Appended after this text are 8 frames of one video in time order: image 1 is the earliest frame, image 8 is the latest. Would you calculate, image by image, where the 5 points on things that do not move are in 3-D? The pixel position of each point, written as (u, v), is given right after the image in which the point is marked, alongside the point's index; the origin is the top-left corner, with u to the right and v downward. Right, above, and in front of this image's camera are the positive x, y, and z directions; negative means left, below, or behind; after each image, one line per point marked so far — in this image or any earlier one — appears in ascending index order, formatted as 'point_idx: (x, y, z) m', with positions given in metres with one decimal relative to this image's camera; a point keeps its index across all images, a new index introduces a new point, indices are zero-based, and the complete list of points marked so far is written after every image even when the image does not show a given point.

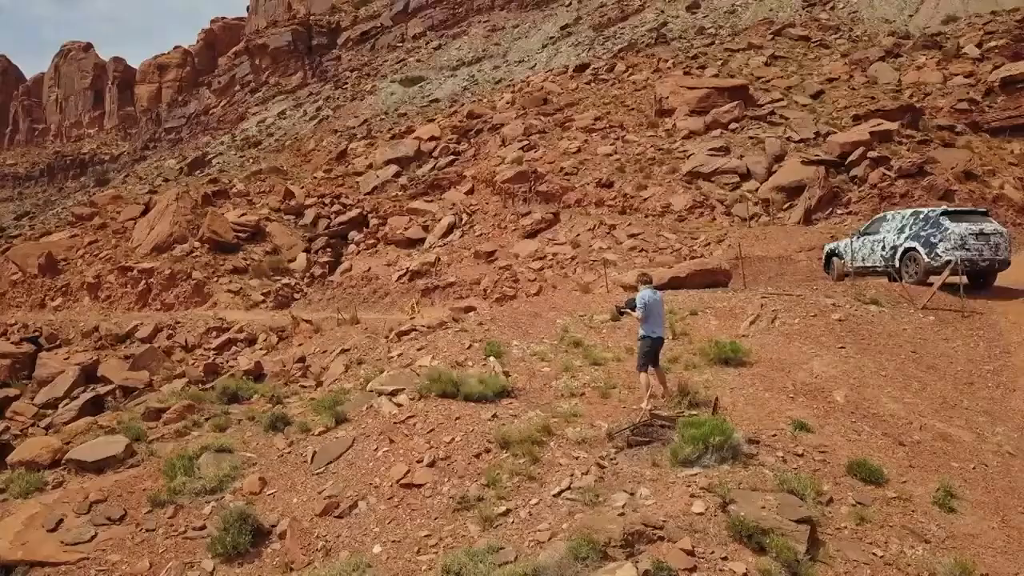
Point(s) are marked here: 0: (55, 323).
0: (-8.7, -0.7, +15.6) m
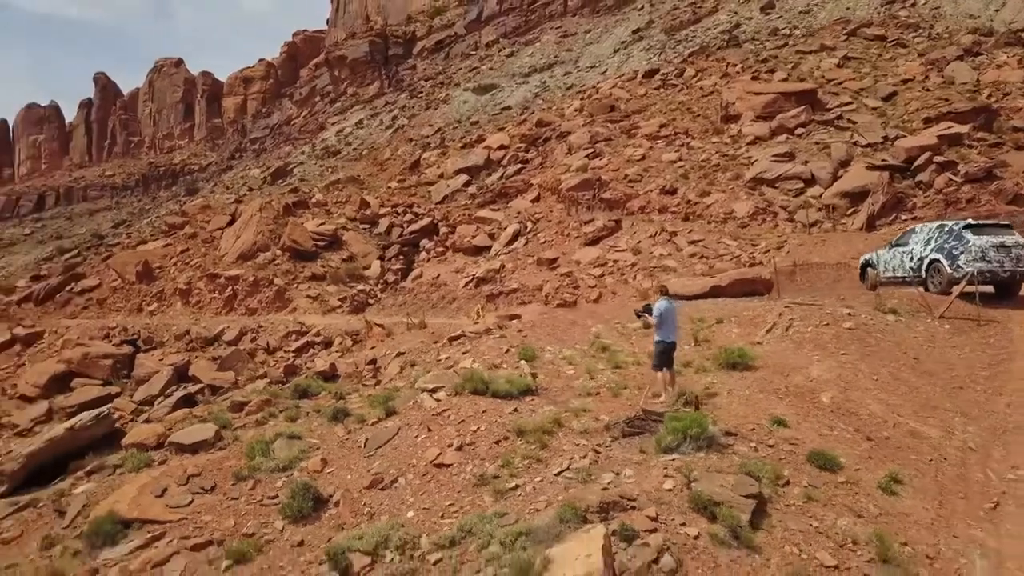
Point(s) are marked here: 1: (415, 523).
0: (-7.6, -0.8, +17.2) m
1: (-0.6, -1.4, +4.8) m
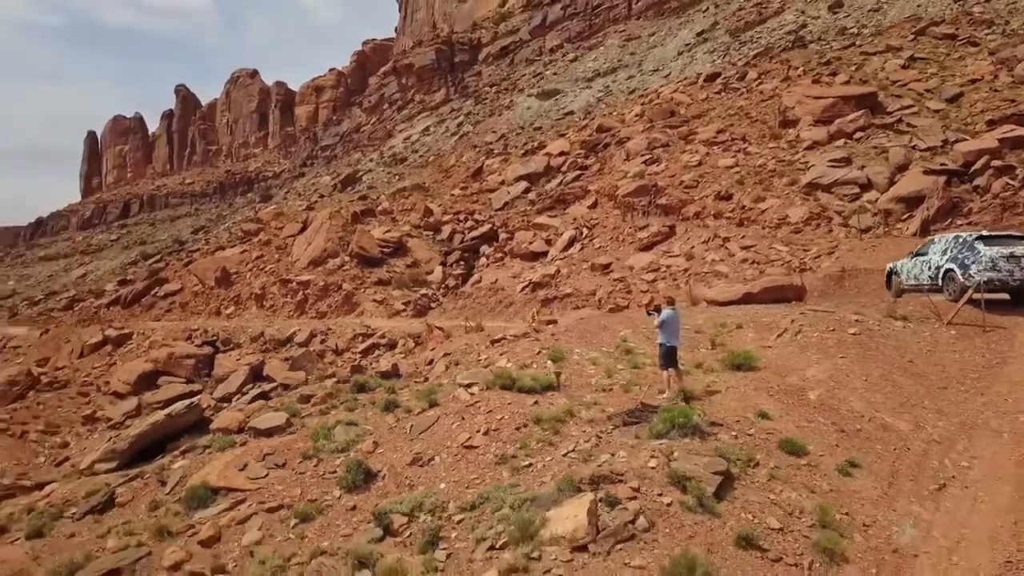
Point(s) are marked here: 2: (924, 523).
0: (-6.5, -0.9, +18.8) m
1: (-0.5, -1.4, +5.9) m
2: (+2.6, -1.5, +5.2) m
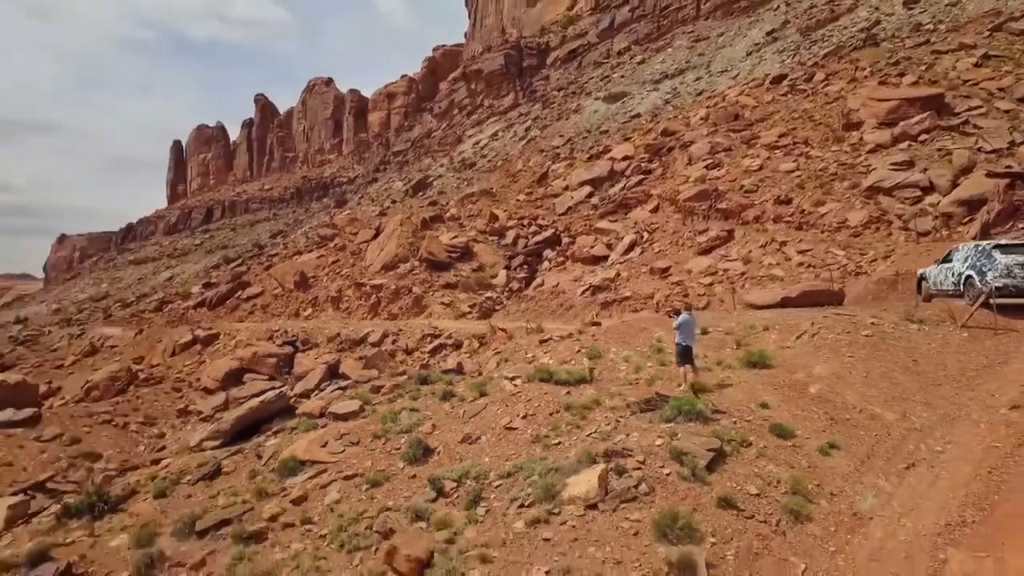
0: (-5.1, -1.0, +20.5) m
1: (-0.2, -1.5, +7.1) m
2: (+2.8, -1.5, +6.2) m
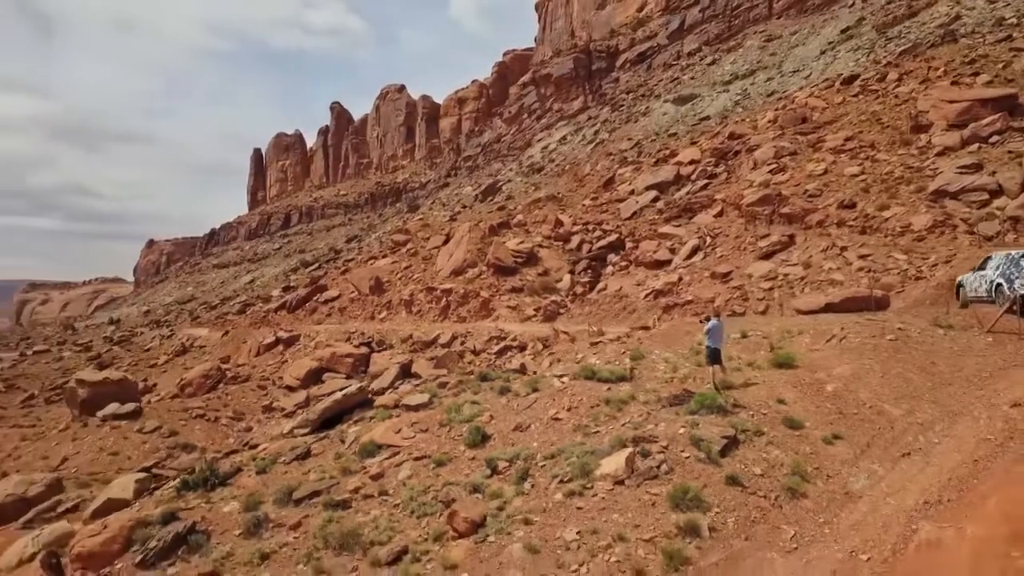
0: (-3.5, -1.2, +22.1) m
1: (+0.2, -1.6, +8.3) m
2: (+3.2, -1.6, +7.1) m
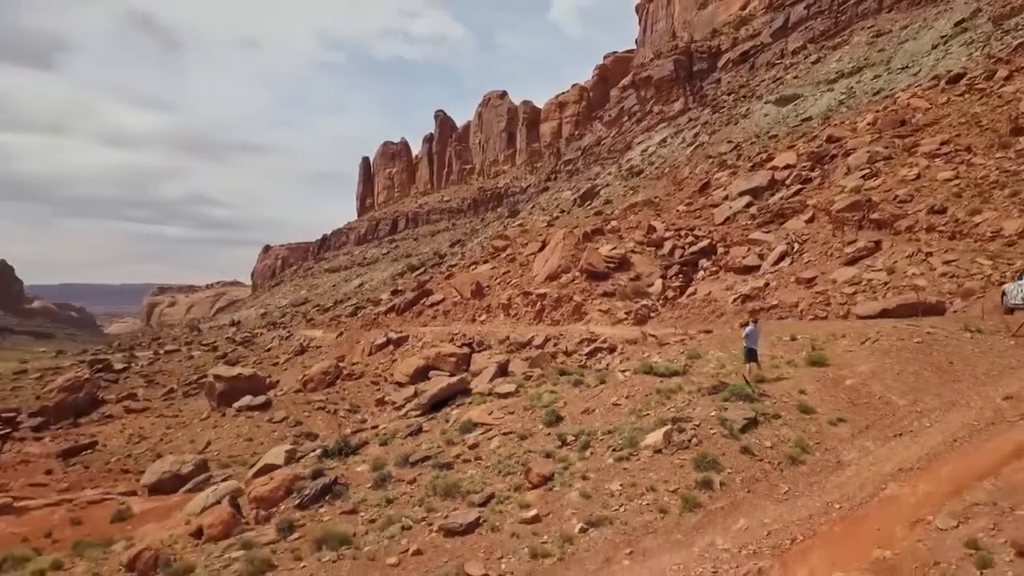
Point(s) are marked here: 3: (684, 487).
0: (-0.9, -1.4, +24.6) m
1: (+1.1, -1.7, +10.4) m
2: (+3.8, -1.8, +8.9) m
3: (+1.7, -2.0, +8.3) m
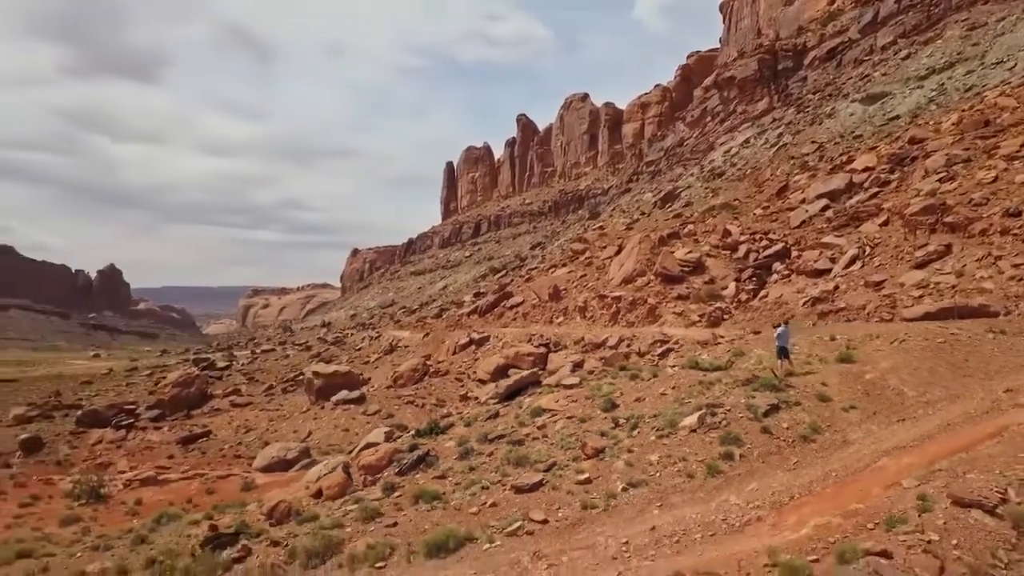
0: (+1.5, -1.5, +26.6) m
1: (+2.0, -1.8, +12.3) m
2: (+4.6, -1.9, +10.5) m
3: (+2.5, -2.1, +10.2) m
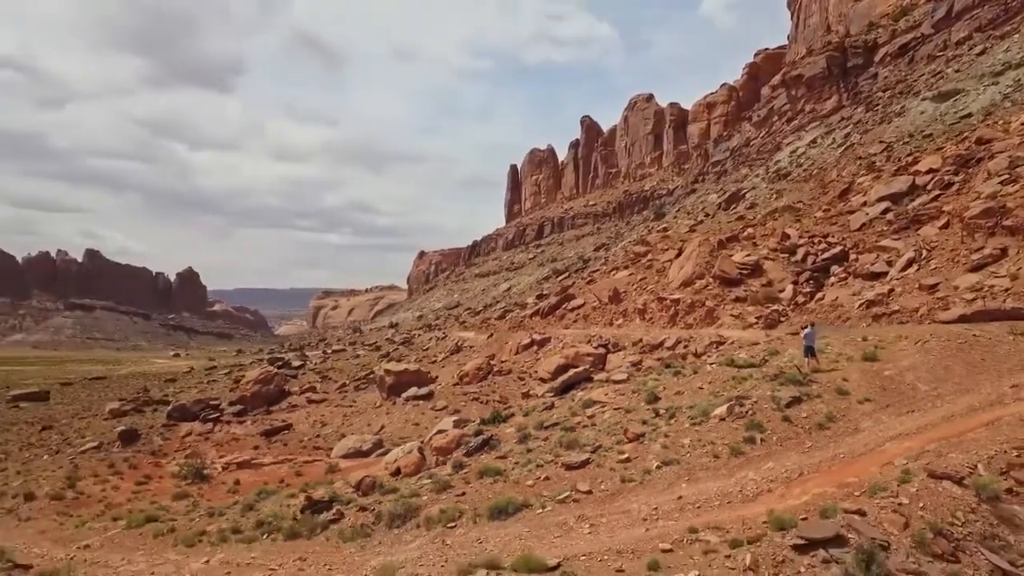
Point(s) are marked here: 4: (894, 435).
0: (+3.5, -1.6, +28.2) m
1: (+2.9, -1.9, +13.9) m
2: (+5.3, -1.9, +11.9) m
3: (+3.2, -2.2, +11.7) m
4: (+5.2, -2.1, +11.3) m
